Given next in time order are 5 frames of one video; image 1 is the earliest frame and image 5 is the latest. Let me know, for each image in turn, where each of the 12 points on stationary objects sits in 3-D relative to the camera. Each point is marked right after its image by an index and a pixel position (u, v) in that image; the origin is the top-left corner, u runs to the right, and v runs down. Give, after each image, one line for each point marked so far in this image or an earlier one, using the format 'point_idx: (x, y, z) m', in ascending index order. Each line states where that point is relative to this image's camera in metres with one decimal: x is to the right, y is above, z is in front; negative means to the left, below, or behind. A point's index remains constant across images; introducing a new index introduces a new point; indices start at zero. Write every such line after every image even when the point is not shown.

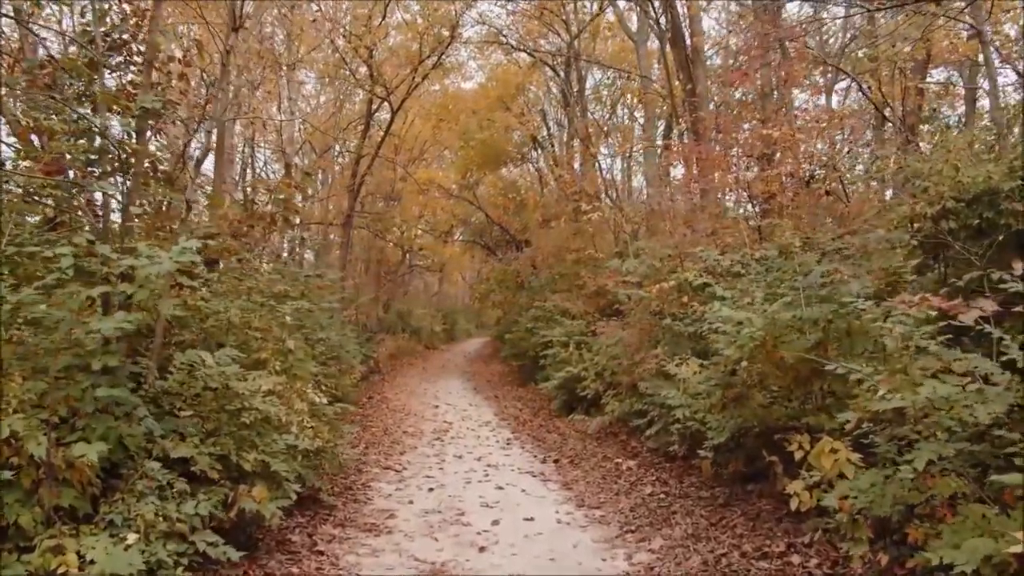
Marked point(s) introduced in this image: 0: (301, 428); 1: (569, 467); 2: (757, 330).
0: (-1.8, -1.2, +5.9) m
1: (+0.7, -2.4, +8.9) m
2: (+2.0, -0.3, +5.5) m
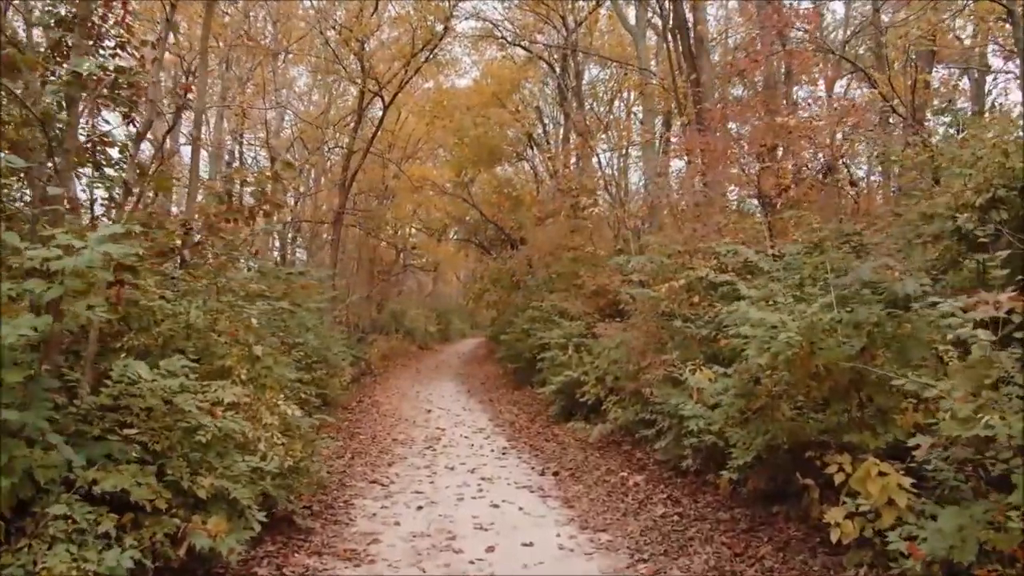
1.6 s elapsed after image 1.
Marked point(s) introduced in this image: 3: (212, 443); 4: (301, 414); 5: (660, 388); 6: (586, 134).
0: (-1.8, -1.2, +5.2) m
1: (+0.7, -2.3, +8.3) m
2: (+2.0, -0.3, +4.8) m
3: (-2.0, -1.1, +4.6) m
4: (-2.0, -1.2, +6.4) m
5: (+1.8, -1.2, +8.1) m
6: (+1.8, +3.7, +16.6) m
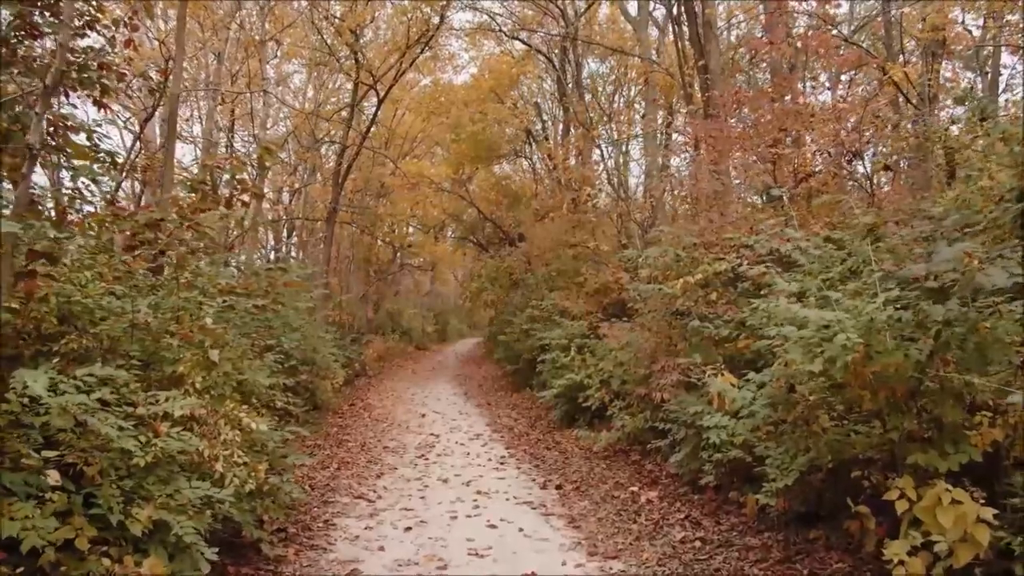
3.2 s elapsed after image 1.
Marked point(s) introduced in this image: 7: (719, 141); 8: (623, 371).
0: (-1.8, -1.2, +4.4) m
1: (+0.7, -2.3, +7.5) m
2: (+2.0, -0.3, +4.0) m
3: (-2.0, -1.0, +3.9) m
4: (-2.0, -1.2, +5.6) m
5: (+1.8, -1.1, +7.3) m
6: (+1.8, +3.8, +15.8) m
7: (+3.1, +2.2, +10.4) m
8: (+1.5, -1.1, +9.0) m
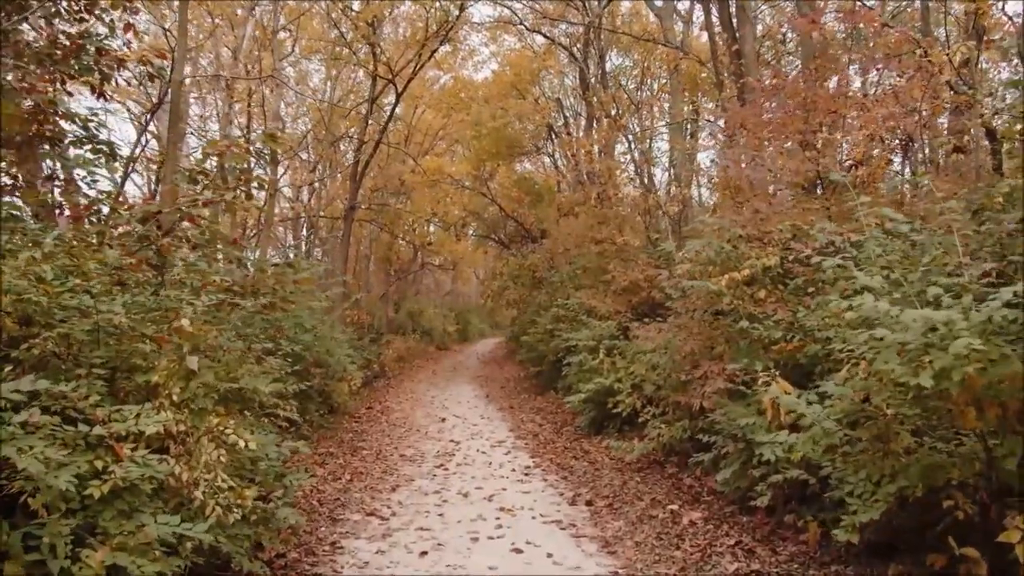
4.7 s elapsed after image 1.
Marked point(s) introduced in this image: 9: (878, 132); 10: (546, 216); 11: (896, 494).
0: (-1.7, -1.1, +3.8) m
1: (+1.0, -2.3, +6.8) m
2: (+2.1, -0.3, +3.3) m
3: (-1.9, -1.0, +3.2) m
4: (-1.8, -1.2, +5.0) m
5: (+2.0, -1.1, +6.6) m
6: (+2.3, +3.8, +15.1) m
7: (+3.5, +2.3, +9.6) m
8: (+1.8, -1.1, +8.3) m
9: (+4.8, +2.1, +8.8) m
10: (+0.9, +1.9, +18.0) m
11: (+2.3, -1.2, +4.1) m
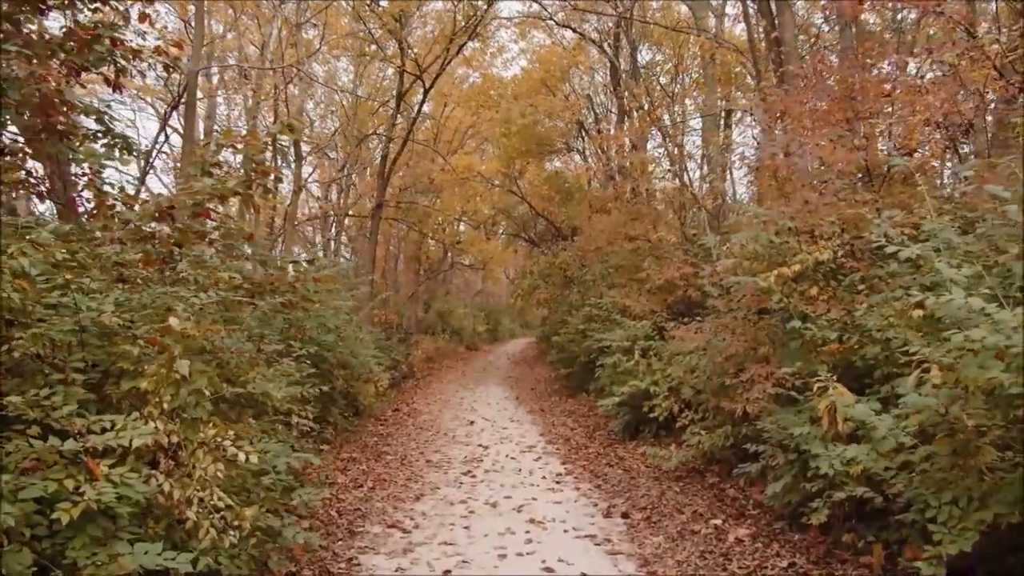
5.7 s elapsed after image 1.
0: (-1.5, -1.1, +3.4) m
1: (+1.2, -2.2, +6.3) m
2: (+2.3, -0.2, +2.7) m
3: (-1.8, -1.0, +2.9) m
4: (-1.6, -1.1, +4.6) m
5: (+2.3, -1.1, +6.1) m
6: (+2.9, +3.8, +14.5) m
7: (+3.8, +2.3, +9.0) m
8: (+2.1, -1.0, +7.7) m
9: (+5.1, +2.1, +8.1) m
10: (+1.7, +2.0, +17.5) m
11: (+2.4, -1.2, +3.5) m
